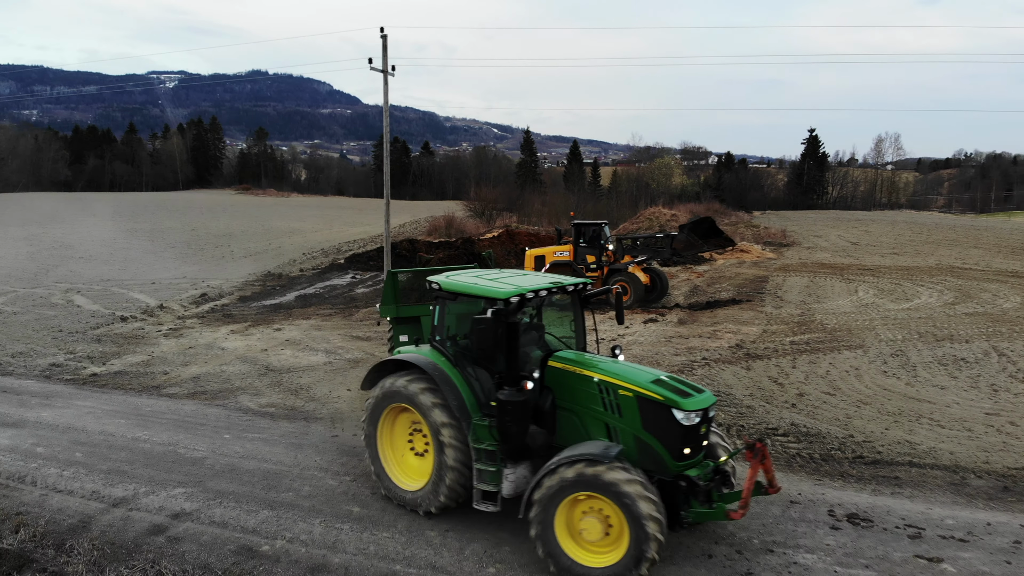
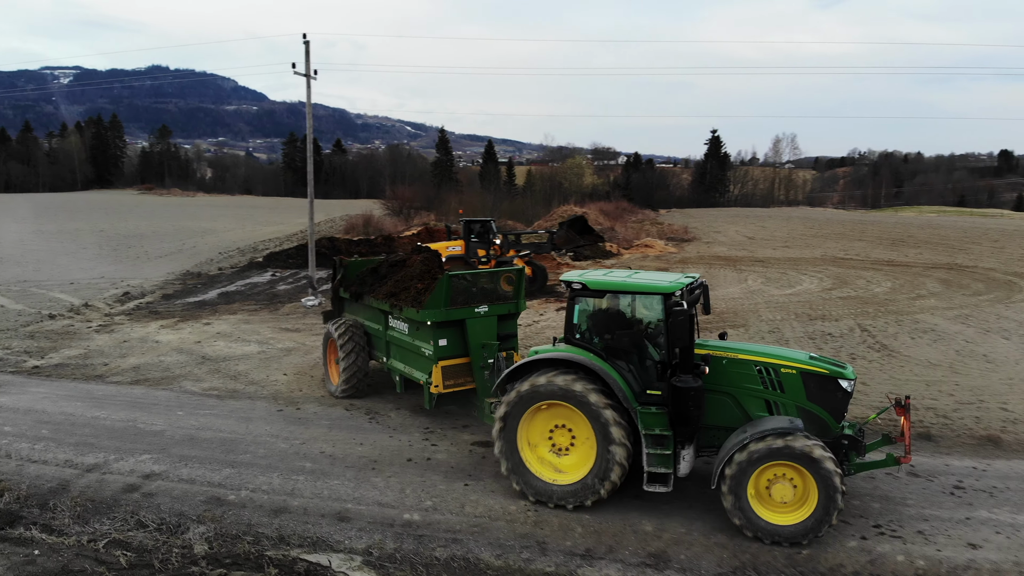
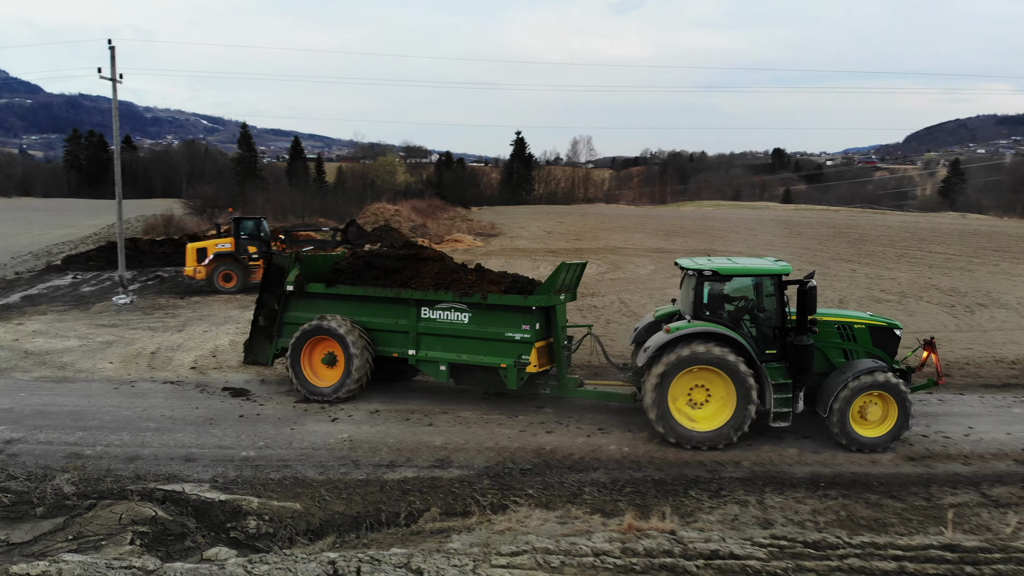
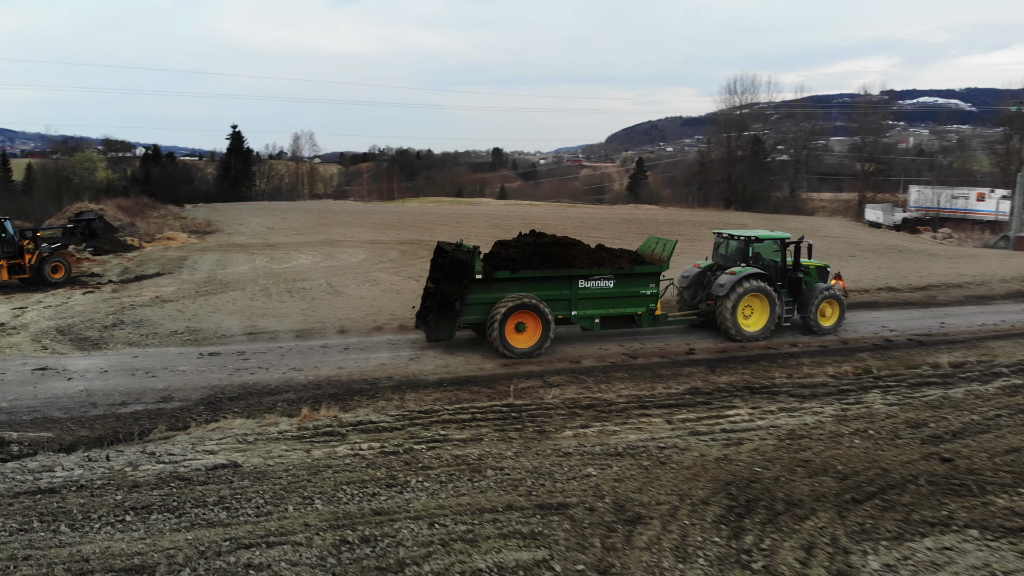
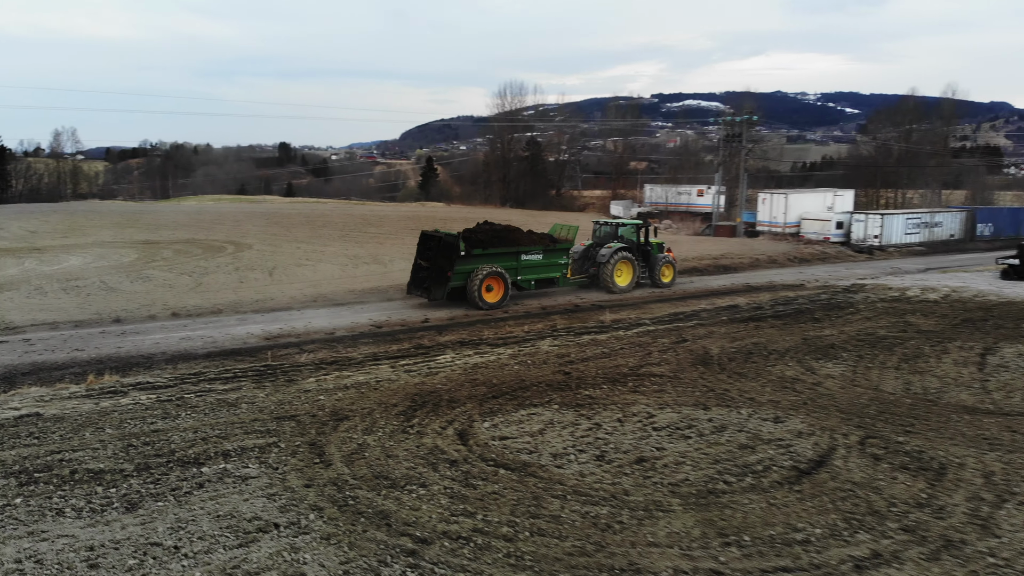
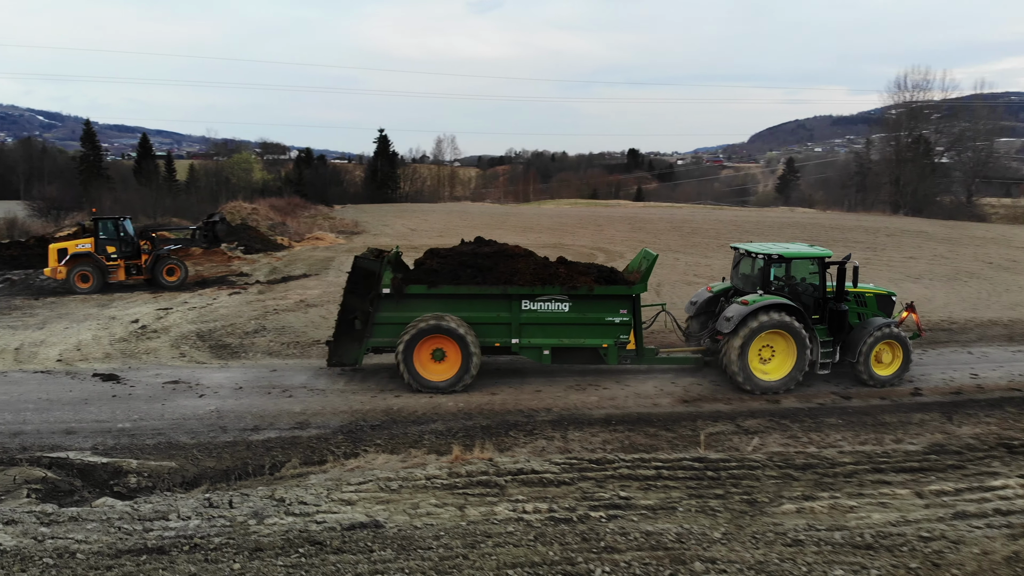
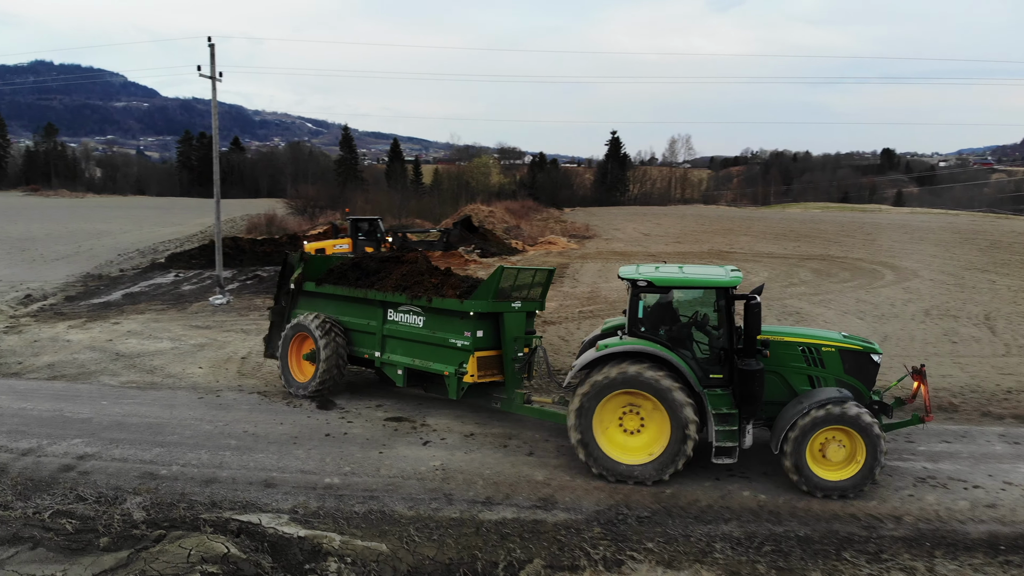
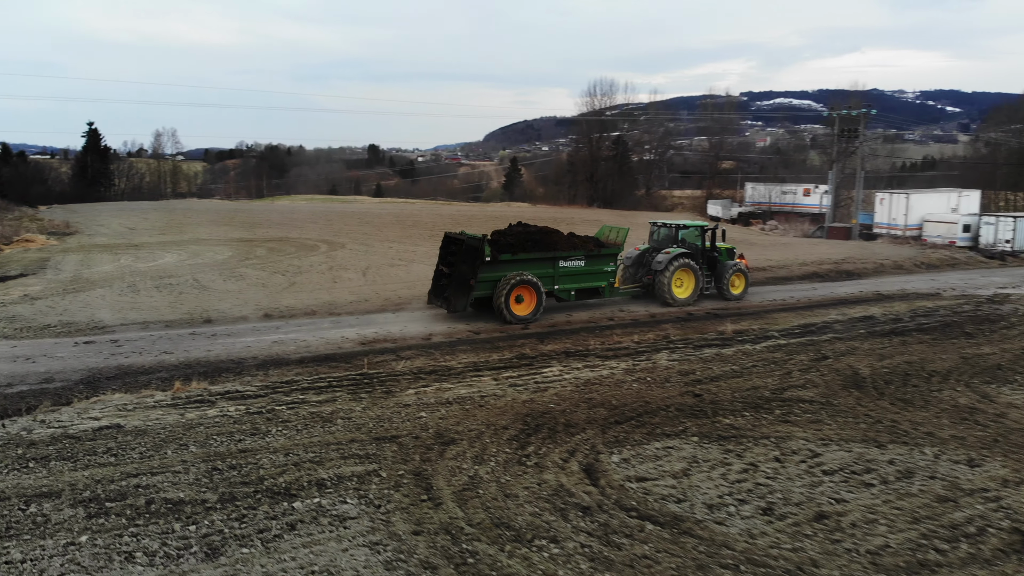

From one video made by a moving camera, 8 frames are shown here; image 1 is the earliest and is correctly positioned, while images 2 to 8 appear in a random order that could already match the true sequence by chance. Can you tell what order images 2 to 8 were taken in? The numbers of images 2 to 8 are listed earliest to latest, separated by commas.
2, 7, 3, 6, 4, 8, 5
